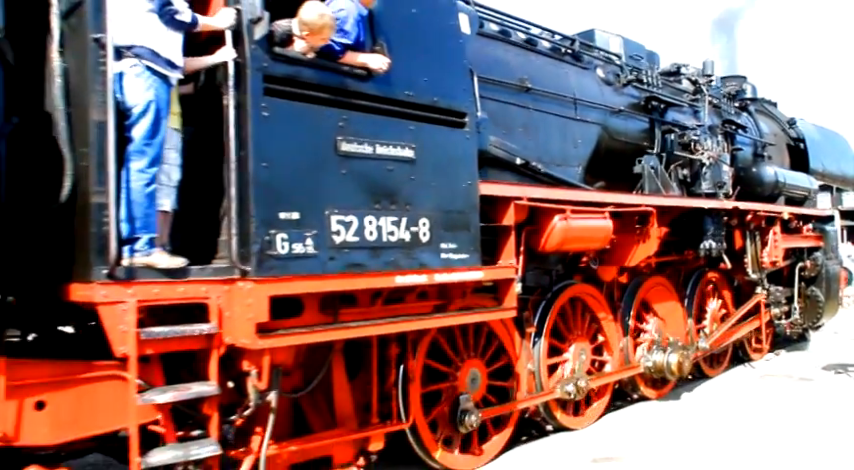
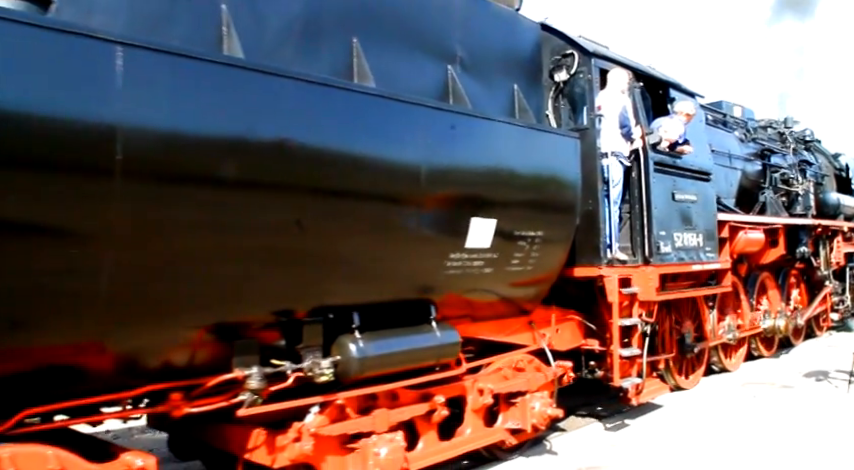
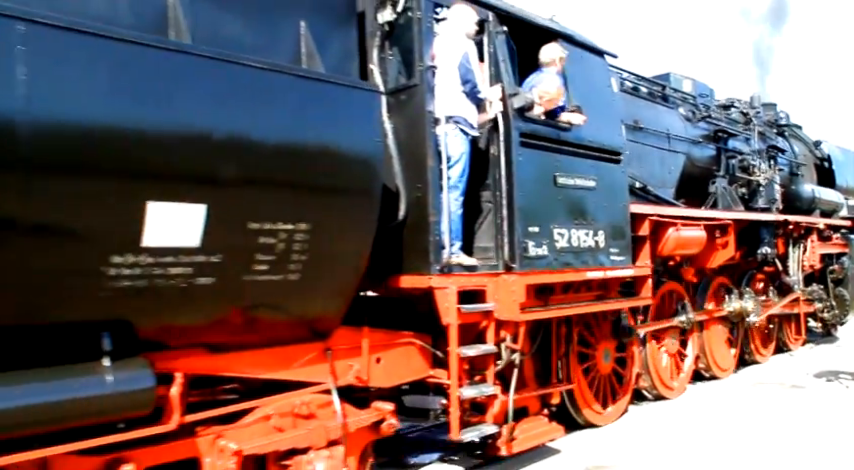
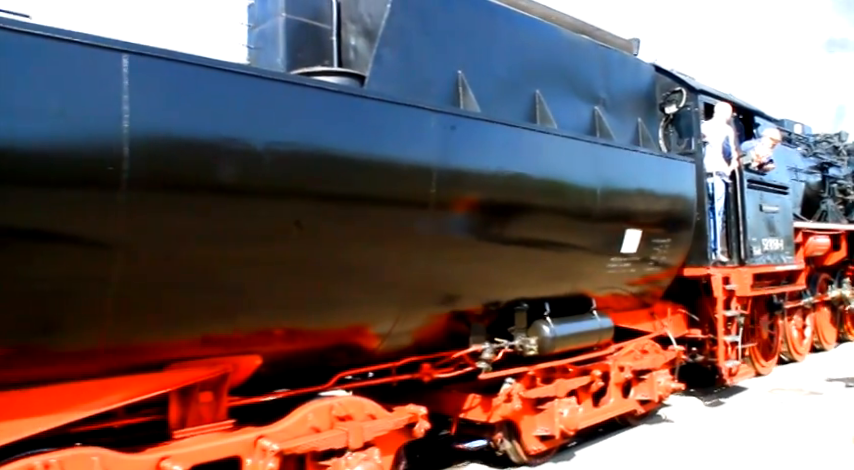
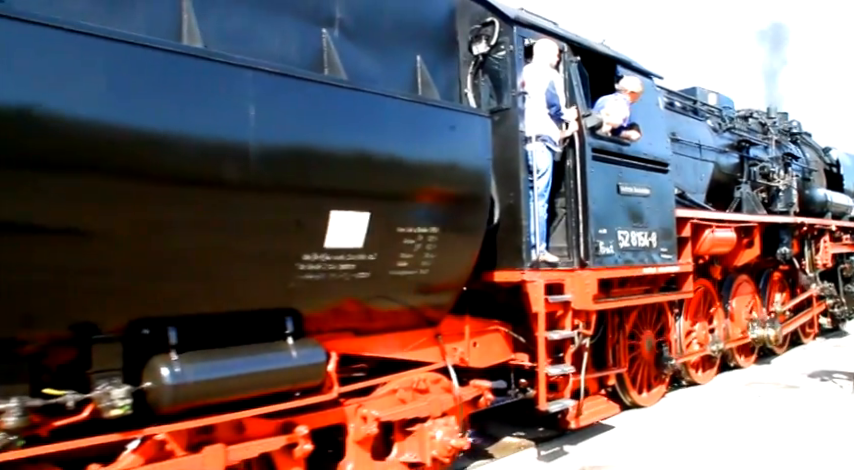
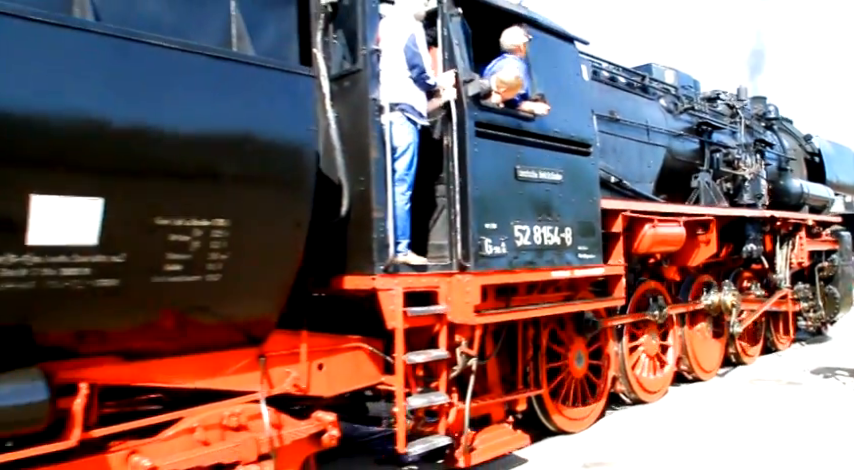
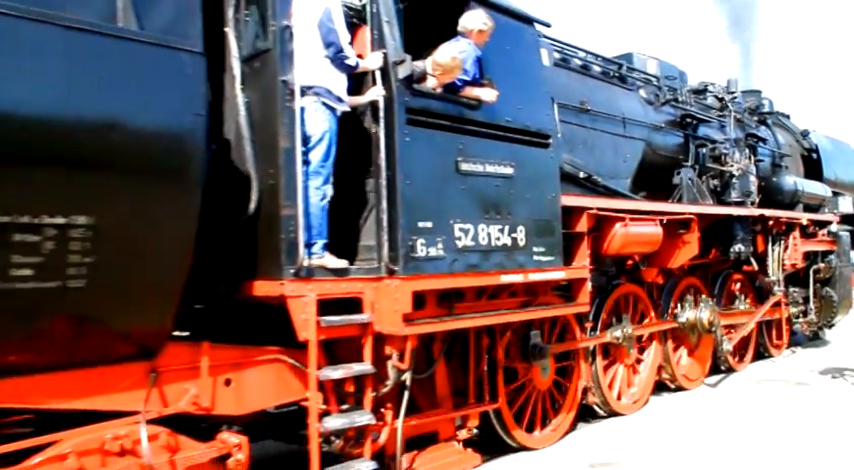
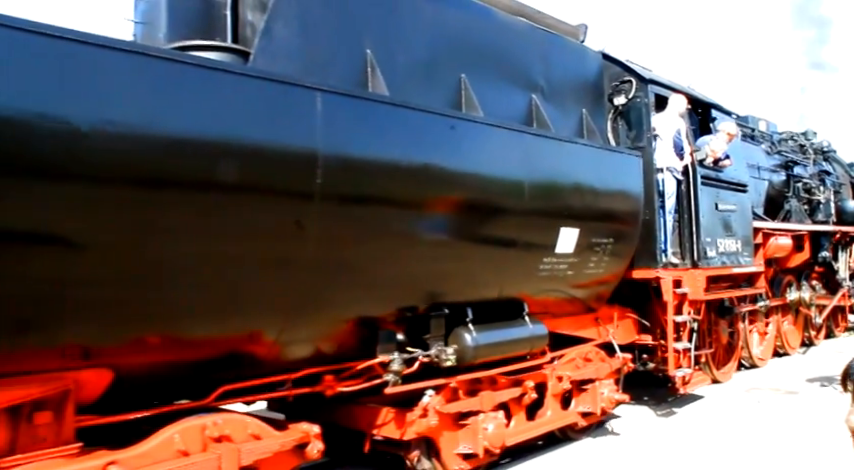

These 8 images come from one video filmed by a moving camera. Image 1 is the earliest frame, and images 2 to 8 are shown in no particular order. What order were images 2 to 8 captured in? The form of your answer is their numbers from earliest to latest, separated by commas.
7, 6, 3, 5, 2, 8, 4
